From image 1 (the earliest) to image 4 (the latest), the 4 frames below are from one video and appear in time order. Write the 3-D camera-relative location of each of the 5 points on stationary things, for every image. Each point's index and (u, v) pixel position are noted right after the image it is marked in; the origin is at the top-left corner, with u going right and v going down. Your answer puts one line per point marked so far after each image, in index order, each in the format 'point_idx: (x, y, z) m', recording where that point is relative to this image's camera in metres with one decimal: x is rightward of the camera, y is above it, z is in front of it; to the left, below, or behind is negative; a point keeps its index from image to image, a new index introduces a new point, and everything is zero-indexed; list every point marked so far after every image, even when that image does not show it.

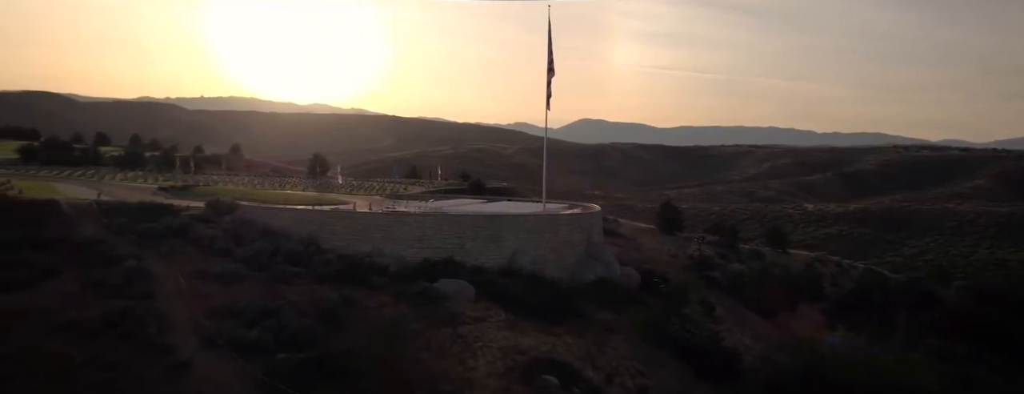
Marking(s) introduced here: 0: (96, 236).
0: (-12.0, -1.1, +16.0) m
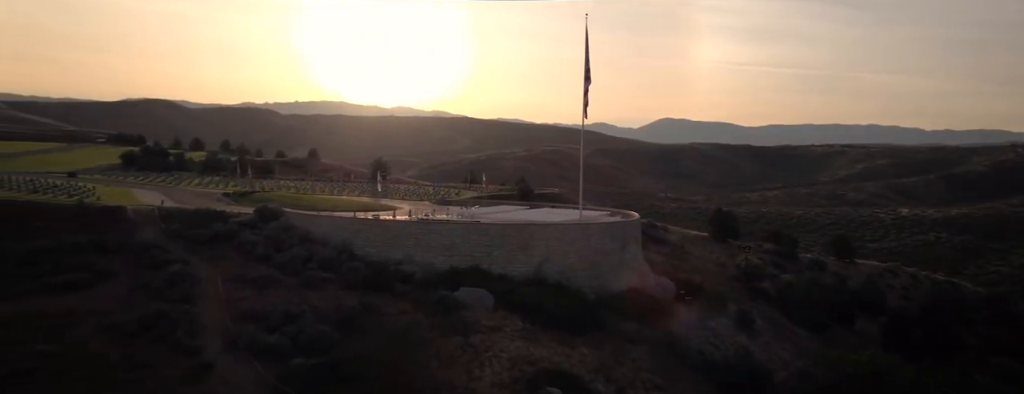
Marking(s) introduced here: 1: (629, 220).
0: (-11.1, -1.4, +17.0) m
1: (+3.9, -0.8, +18.2) m
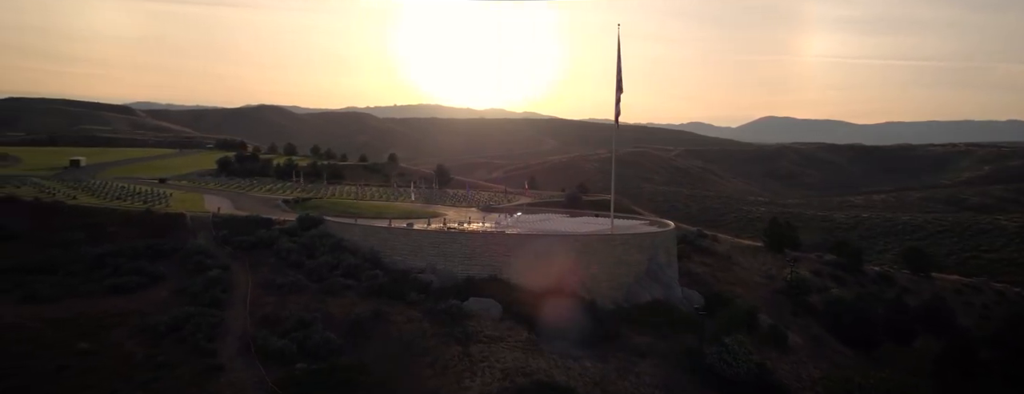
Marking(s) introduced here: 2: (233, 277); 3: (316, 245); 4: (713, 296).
0: (-10.4, -1.7, +18.2) m
1: (+4.7, -1.1, +18.0) m
2: (-7.9, -2.2, +15.3) m
3: (-6.6, -1.6, +18.4) m
4: (+6.7, -3.3, +18.2) m
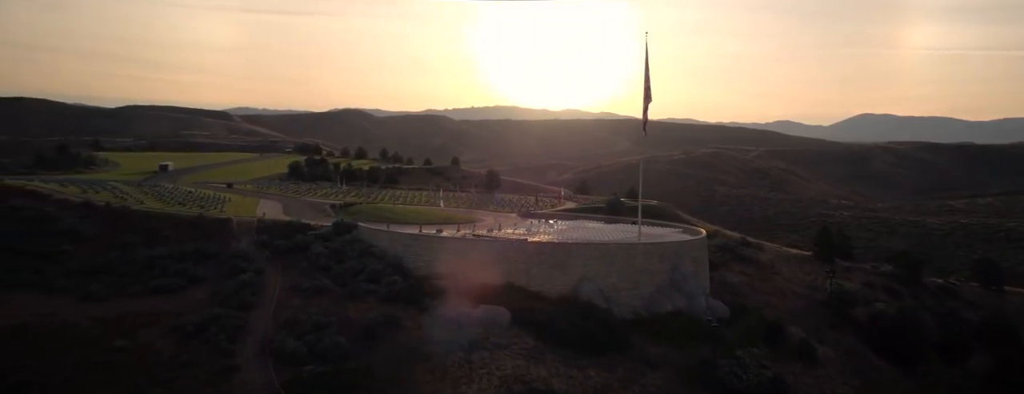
0: (-9.6, -1.9, +19.1) m
1: (+5.4, -1.4, +17.8) m
2: (-7.3, -2.4, +16.1) m
3: (-5.8, -1.9, +19.0) m
4: (+7.4, -3.6, +17.8) m
